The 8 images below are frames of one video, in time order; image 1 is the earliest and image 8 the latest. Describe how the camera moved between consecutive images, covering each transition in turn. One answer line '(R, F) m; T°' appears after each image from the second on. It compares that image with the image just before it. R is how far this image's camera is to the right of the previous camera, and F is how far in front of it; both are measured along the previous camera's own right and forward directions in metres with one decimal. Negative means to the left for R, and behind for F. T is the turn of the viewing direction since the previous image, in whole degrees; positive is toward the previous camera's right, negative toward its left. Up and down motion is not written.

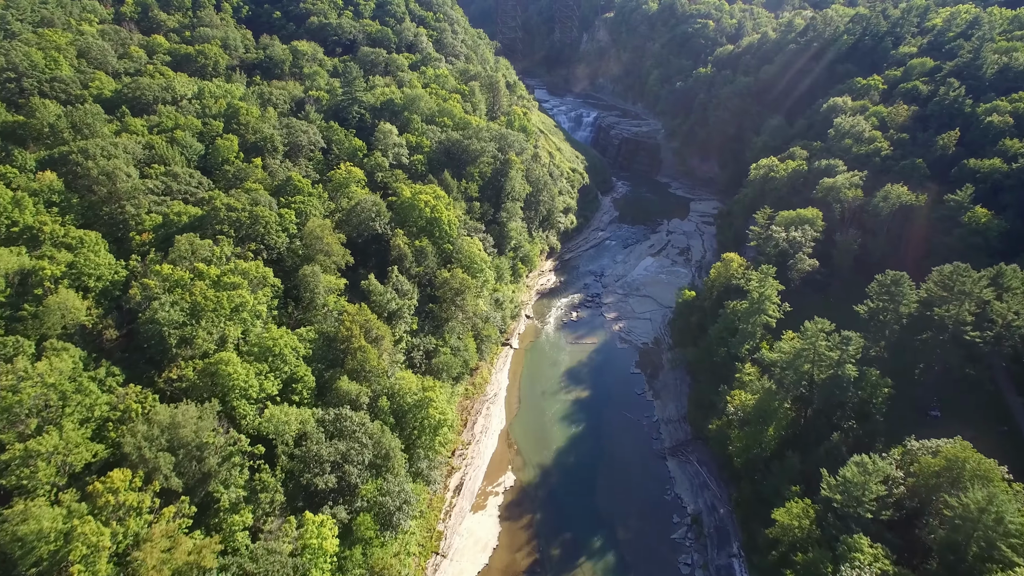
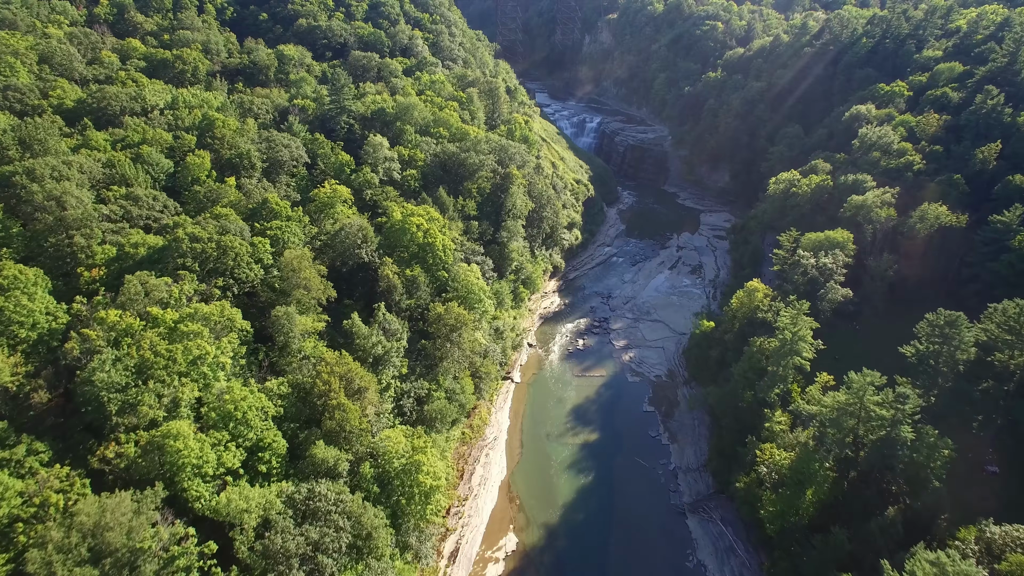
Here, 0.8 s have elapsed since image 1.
(-0.1, +4.2) m; 0°
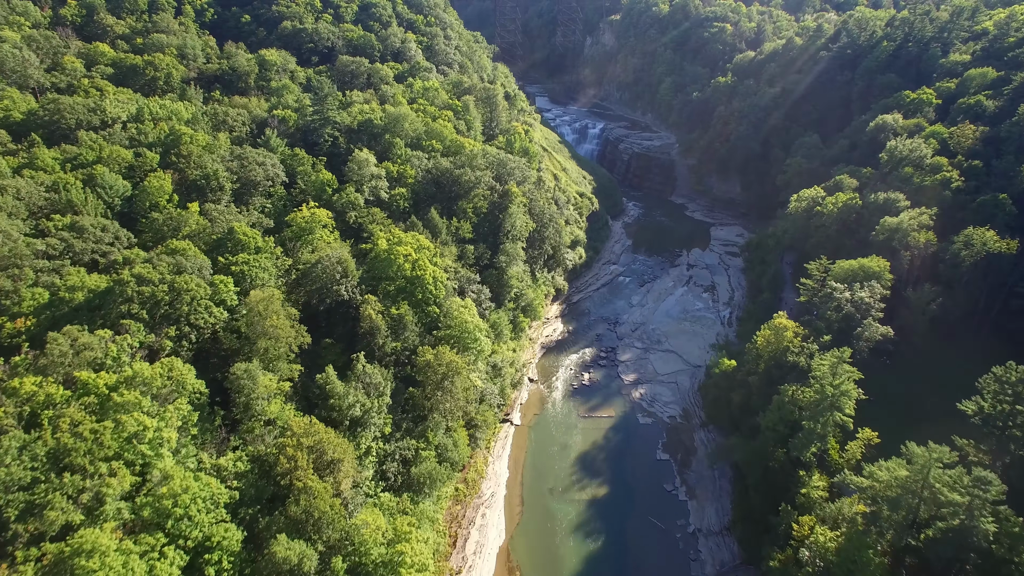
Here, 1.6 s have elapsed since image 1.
(0.0, +4.3) m; 0°
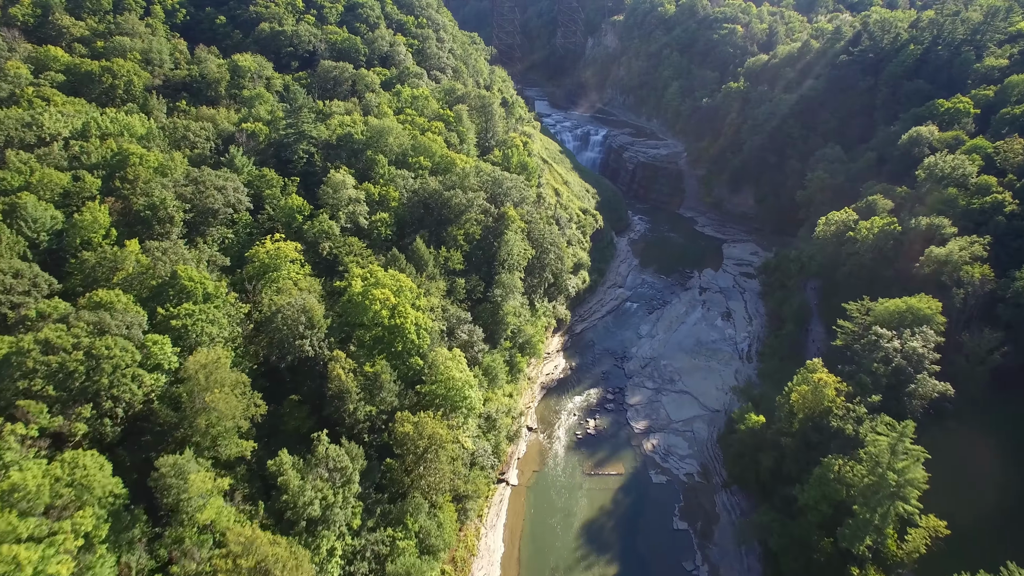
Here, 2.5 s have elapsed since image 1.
(+0.1, +5.0) m; 0°
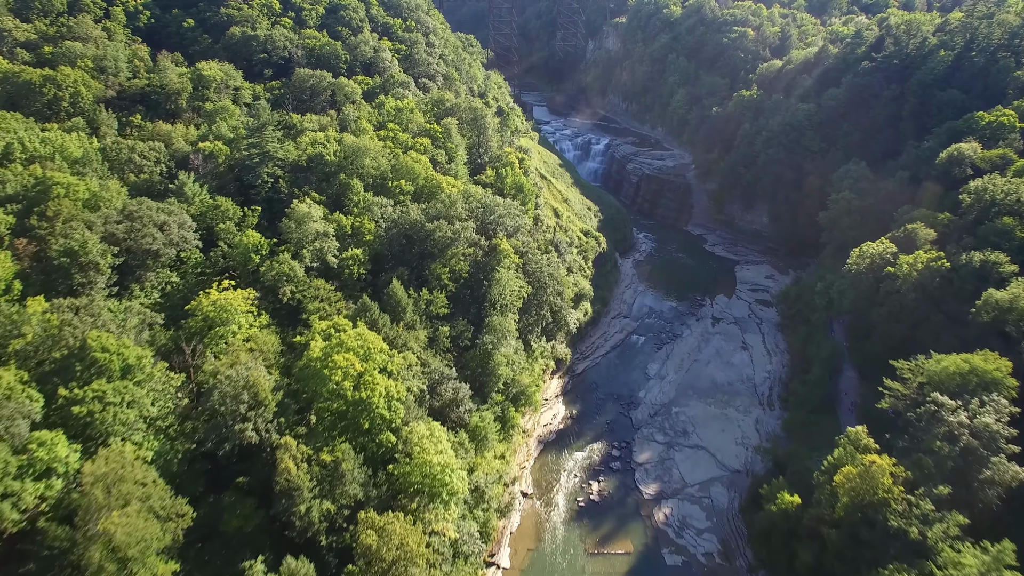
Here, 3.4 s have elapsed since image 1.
(+0.3, +5.2) m; 0°
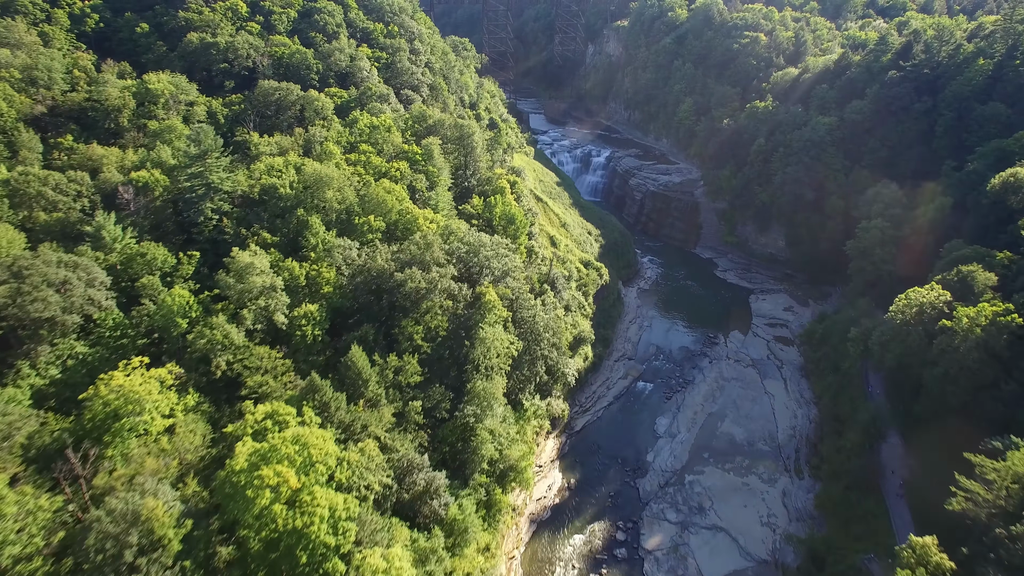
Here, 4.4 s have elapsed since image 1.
(+0.4, +5.7) m; 0°
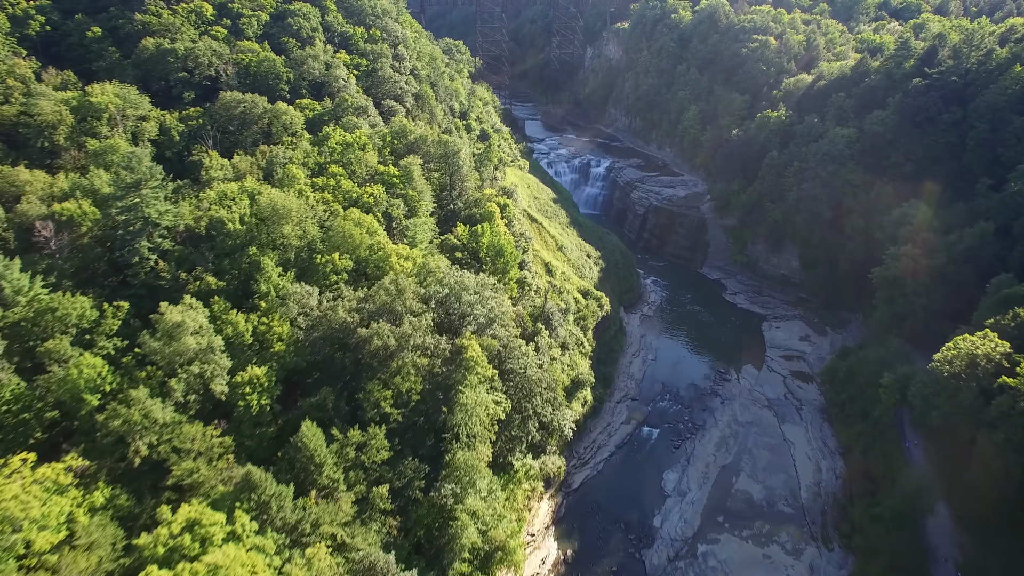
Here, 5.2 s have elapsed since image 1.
(+0.4, +4.6) m; 0°
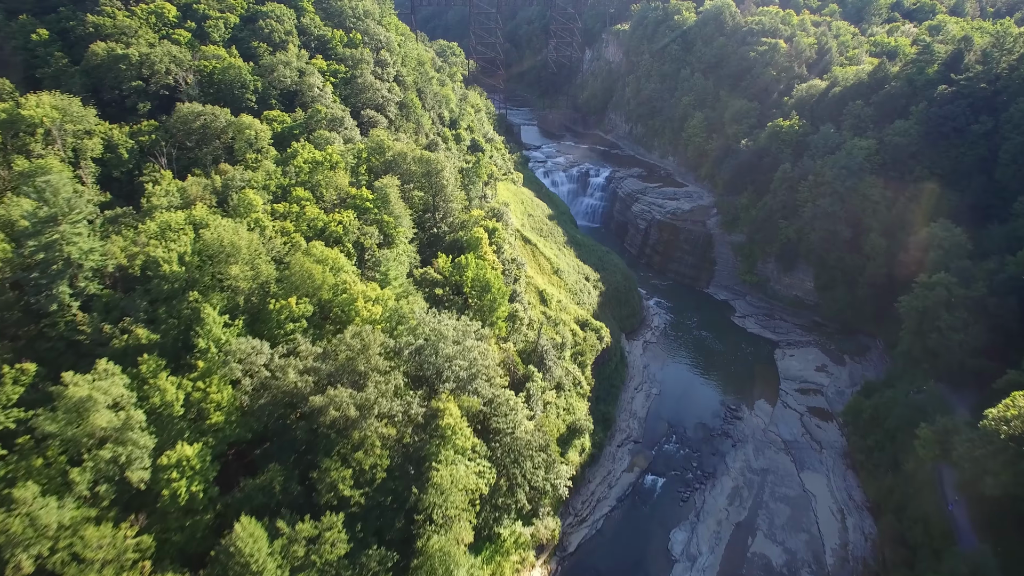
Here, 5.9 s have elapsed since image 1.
(+0.4, +4.1) m; 0°
